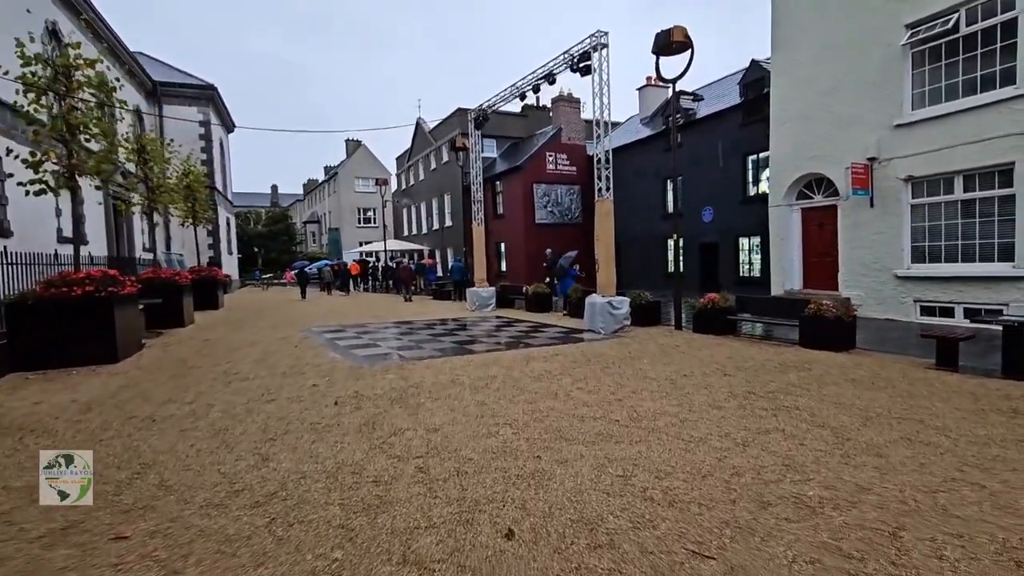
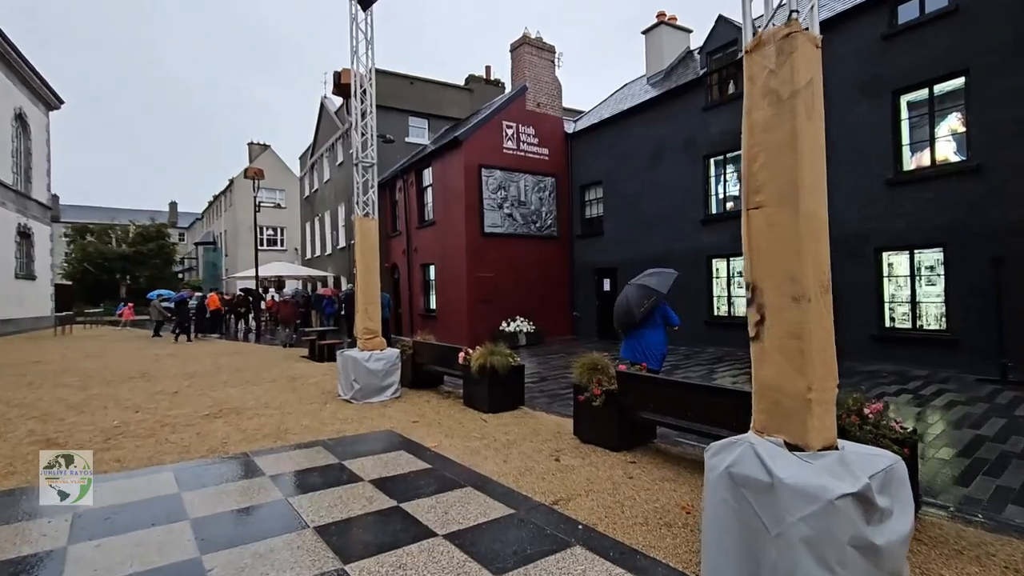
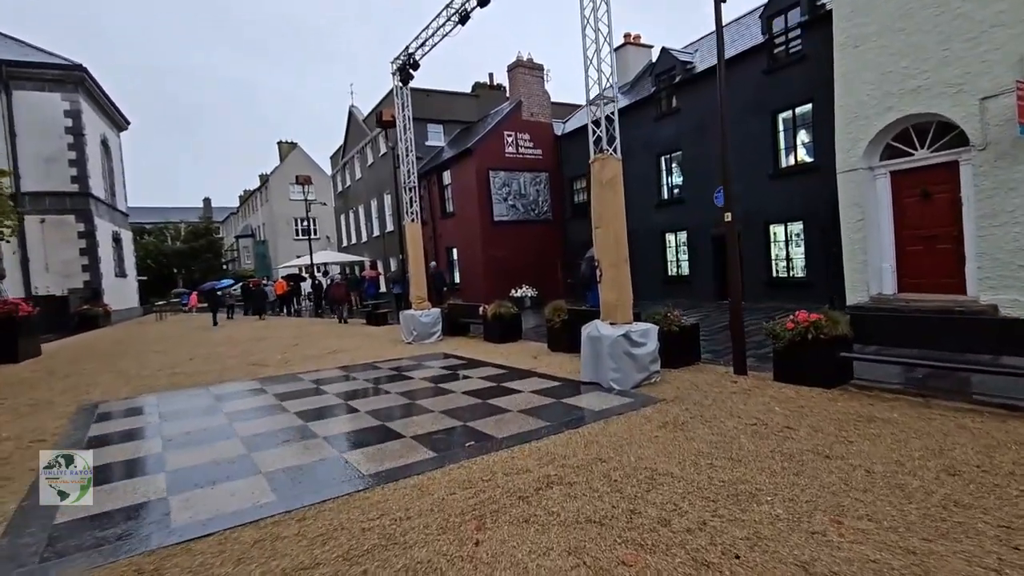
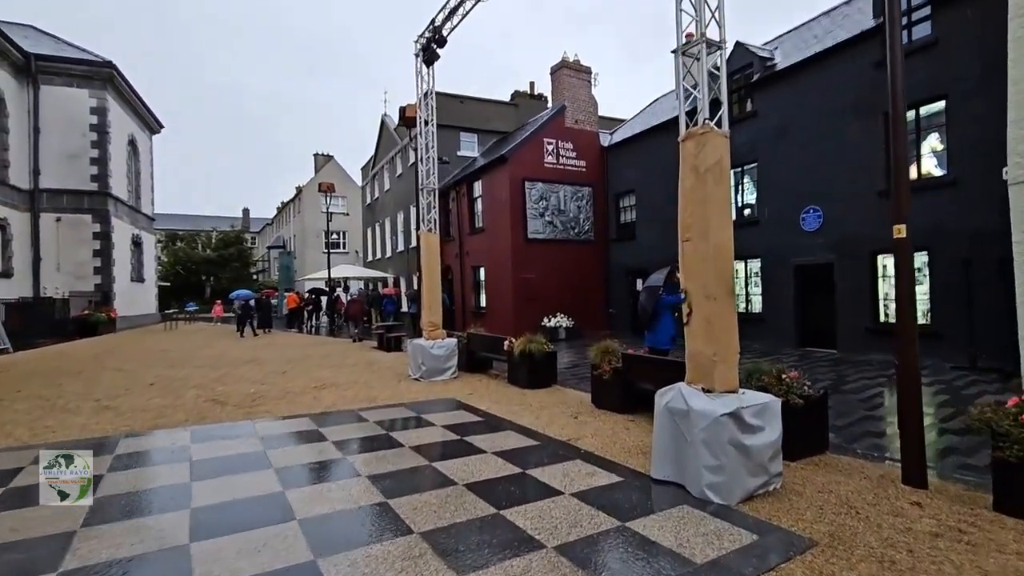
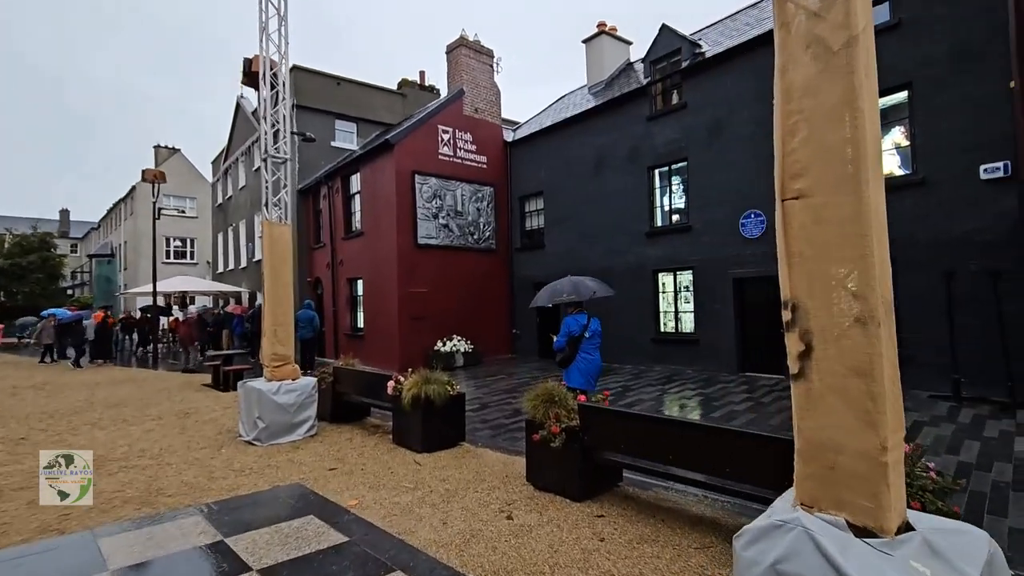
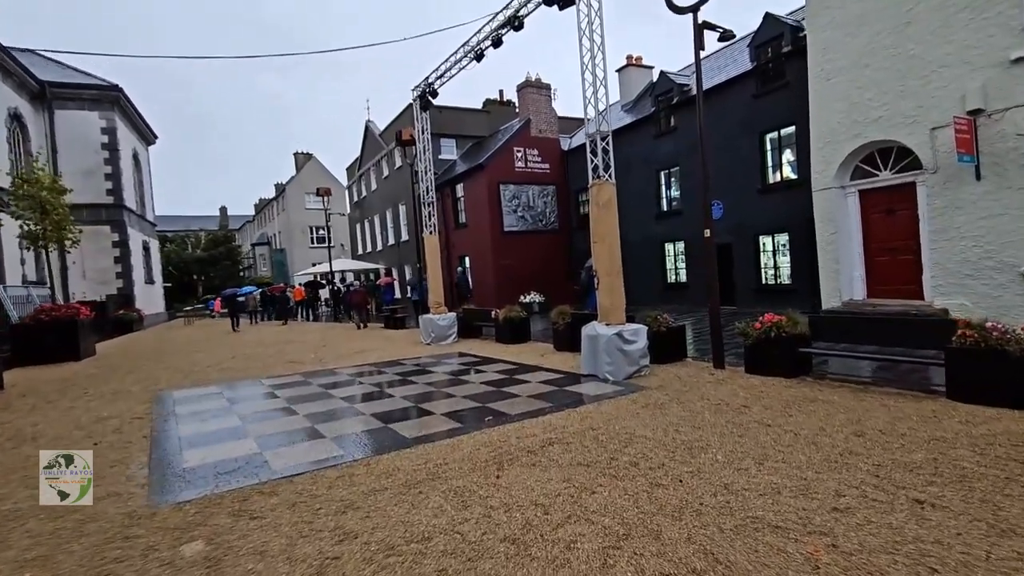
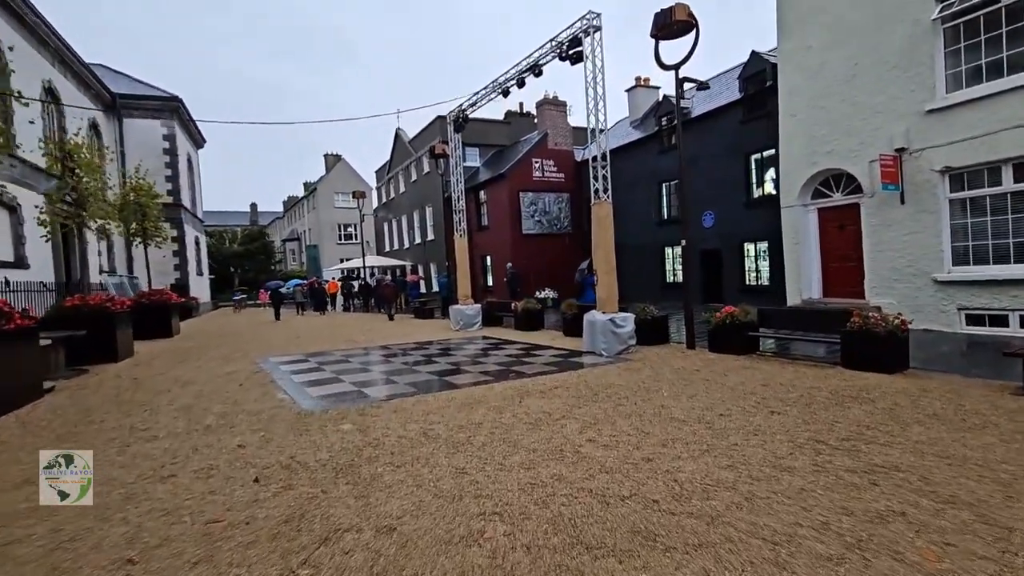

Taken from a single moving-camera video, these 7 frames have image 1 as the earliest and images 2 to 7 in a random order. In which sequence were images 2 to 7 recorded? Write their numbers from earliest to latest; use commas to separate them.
7, 6, 3, 4, 2, 5
